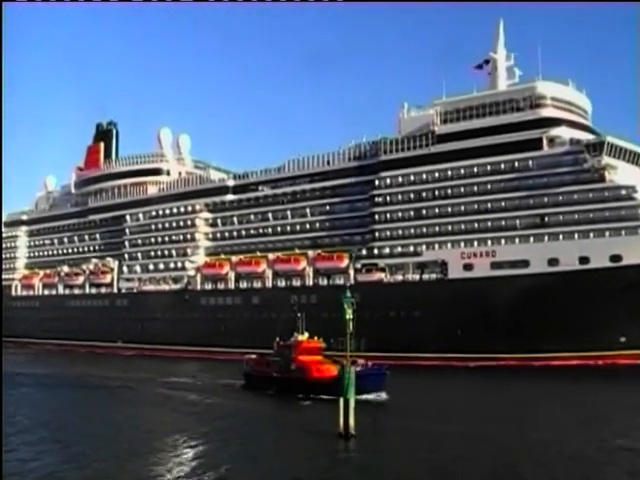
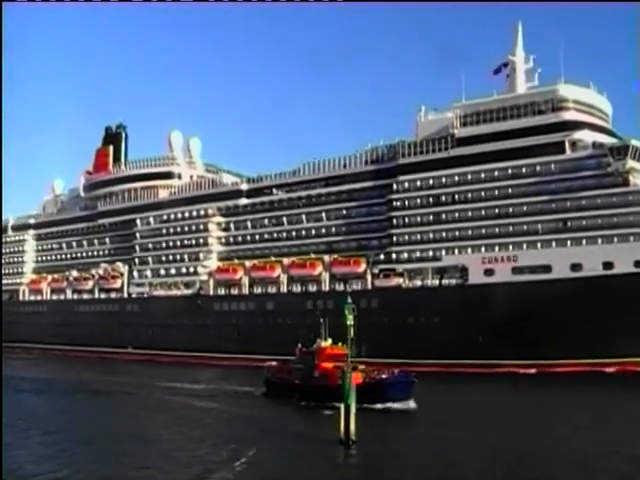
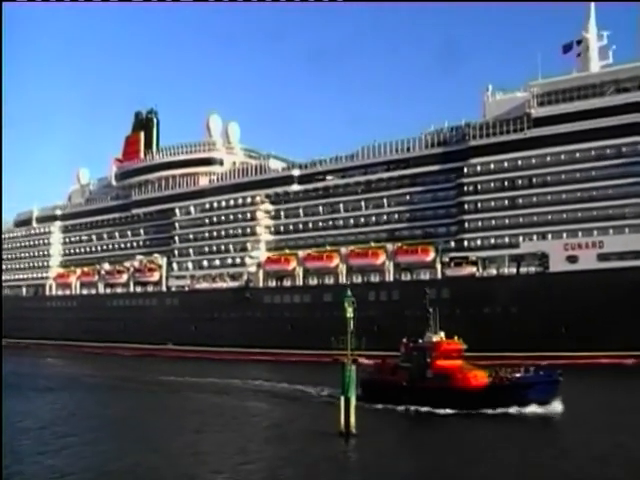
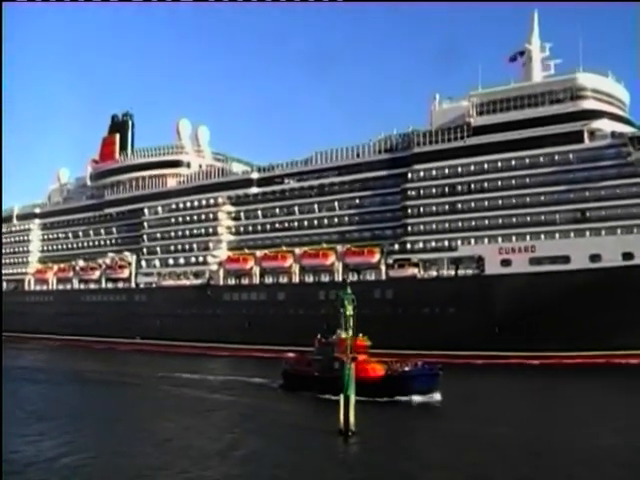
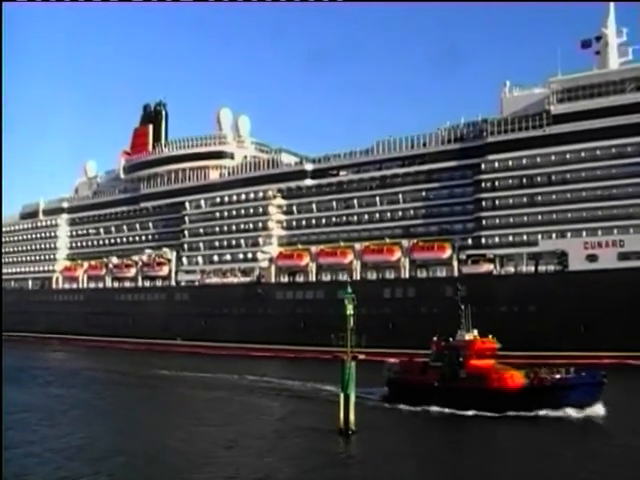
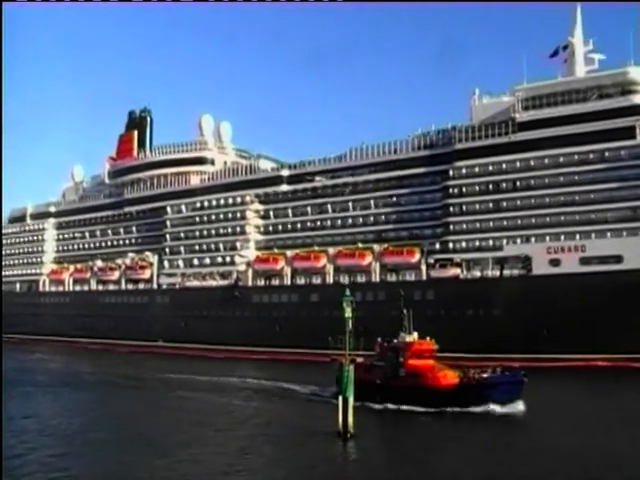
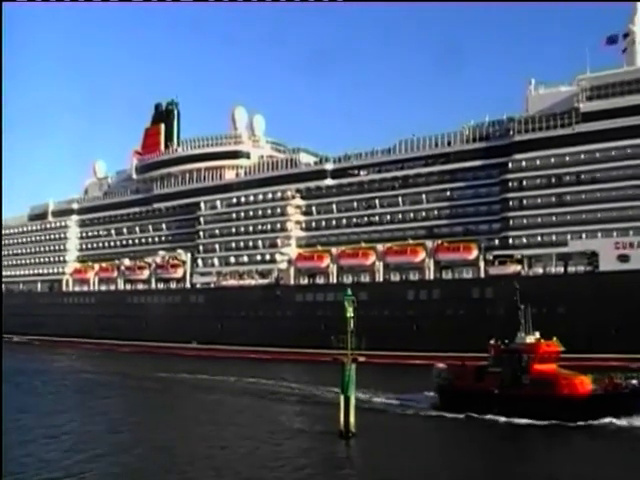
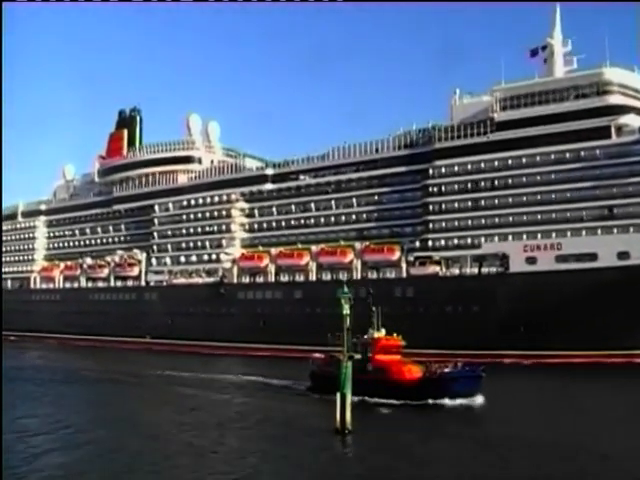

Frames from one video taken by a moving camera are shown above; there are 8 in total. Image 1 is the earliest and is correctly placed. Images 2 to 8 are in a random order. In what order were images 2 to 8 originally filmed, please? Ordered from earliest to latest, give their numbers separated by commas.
2, 4, 8, 6, 3, 5, 7
